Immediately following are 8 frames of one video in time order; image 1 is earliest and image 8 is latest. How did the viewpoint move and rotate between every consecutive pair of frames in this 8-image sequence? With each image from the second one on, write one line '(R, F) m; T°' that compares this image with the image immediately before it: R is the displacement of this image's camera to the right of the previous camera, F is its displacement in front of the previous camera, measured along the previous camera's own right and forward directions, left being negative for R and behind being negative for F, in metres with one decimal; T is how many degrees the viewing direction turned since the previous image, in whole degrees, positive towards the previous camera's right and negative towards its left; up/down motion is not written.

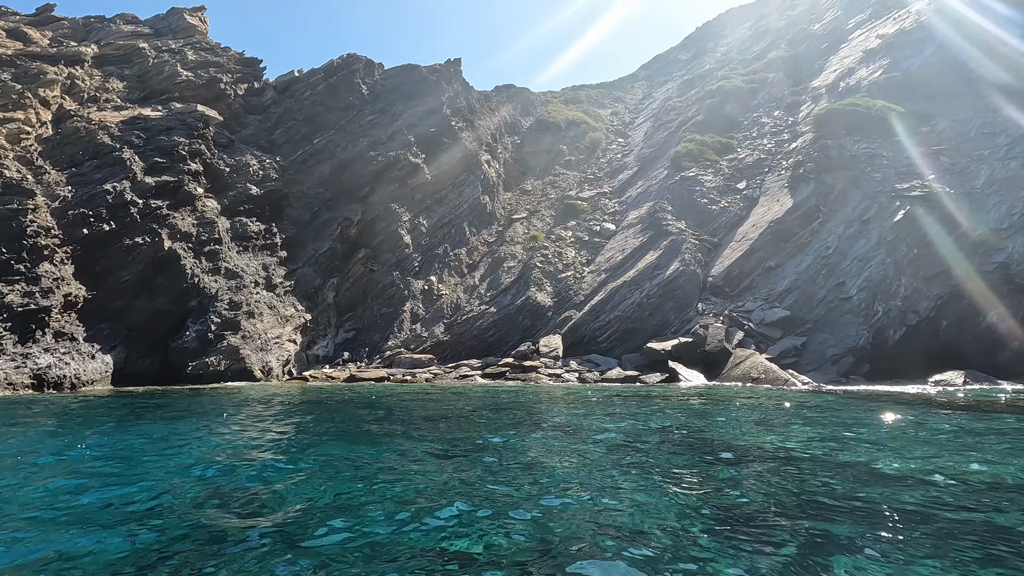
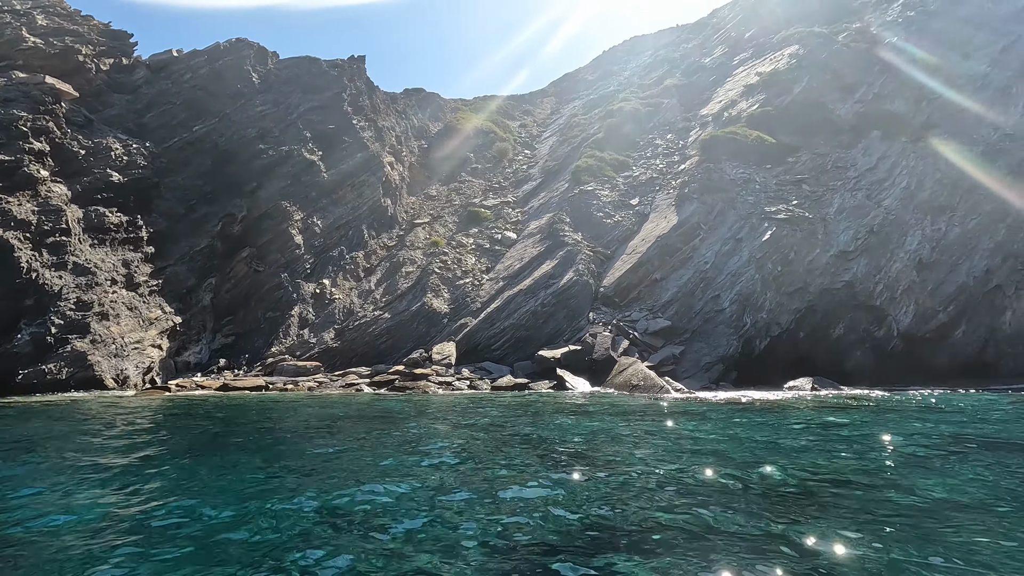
(+0.6, +0.2) m; +10°
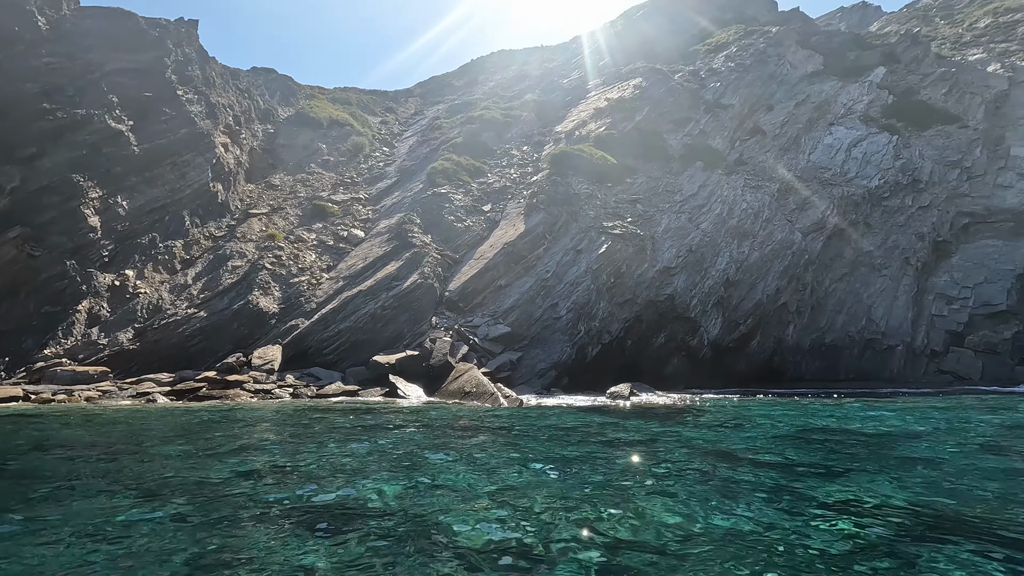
(+0.9, +0.5) m; +15°
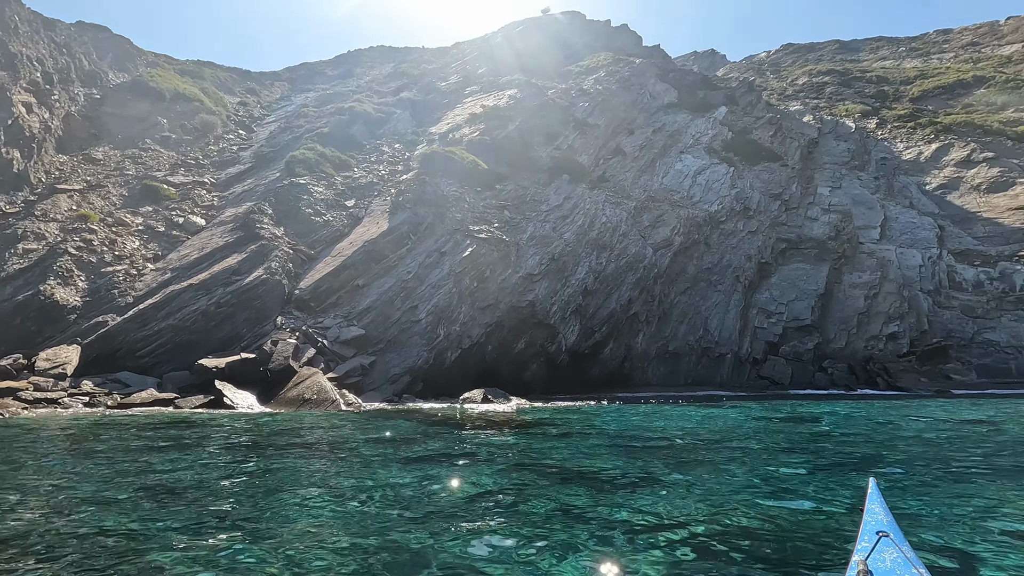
(+0.6, +0.6) m; +13°
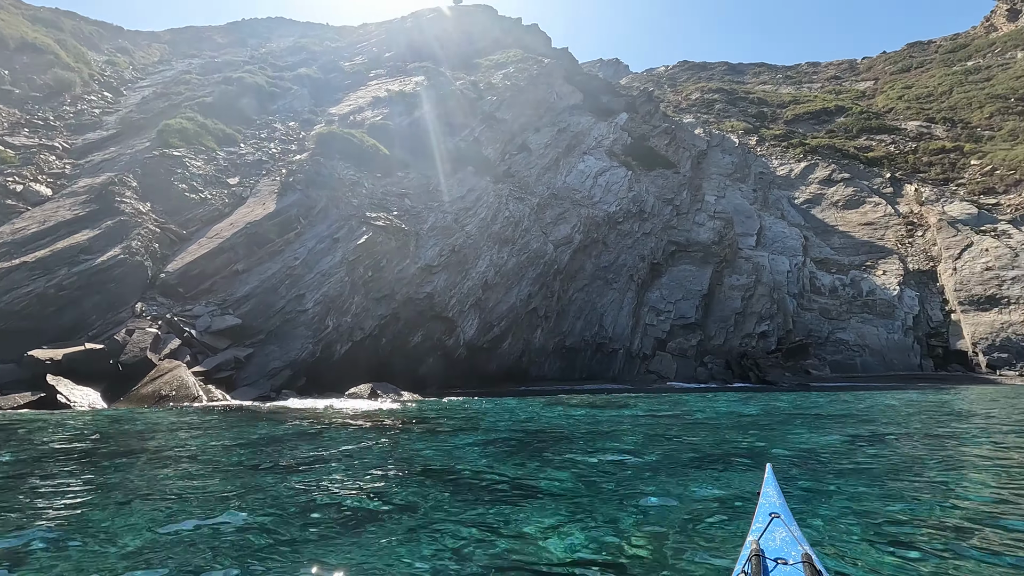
(+0.3, +0.5) m; +10°
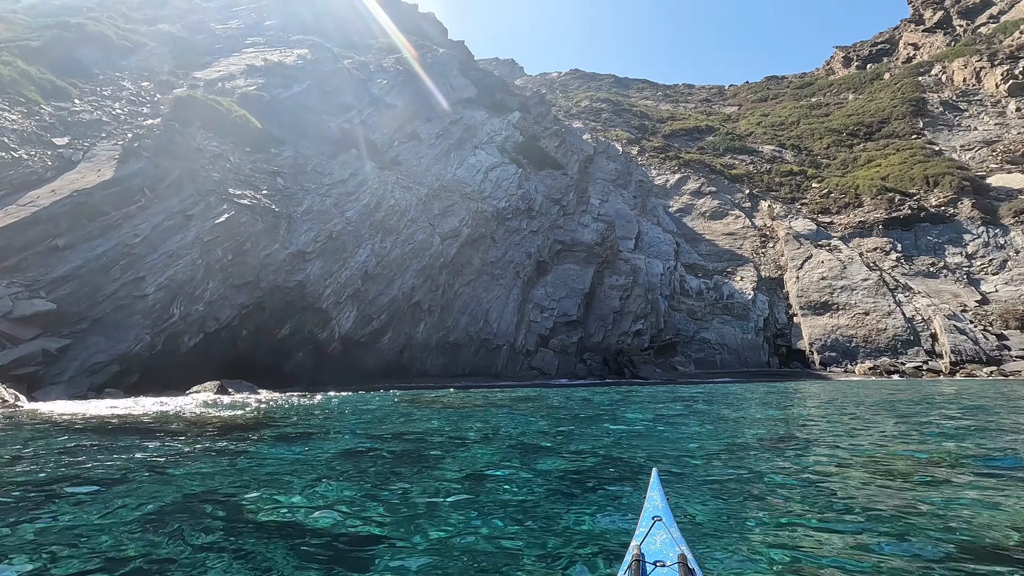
(+0.3, +0.7) m; +12°
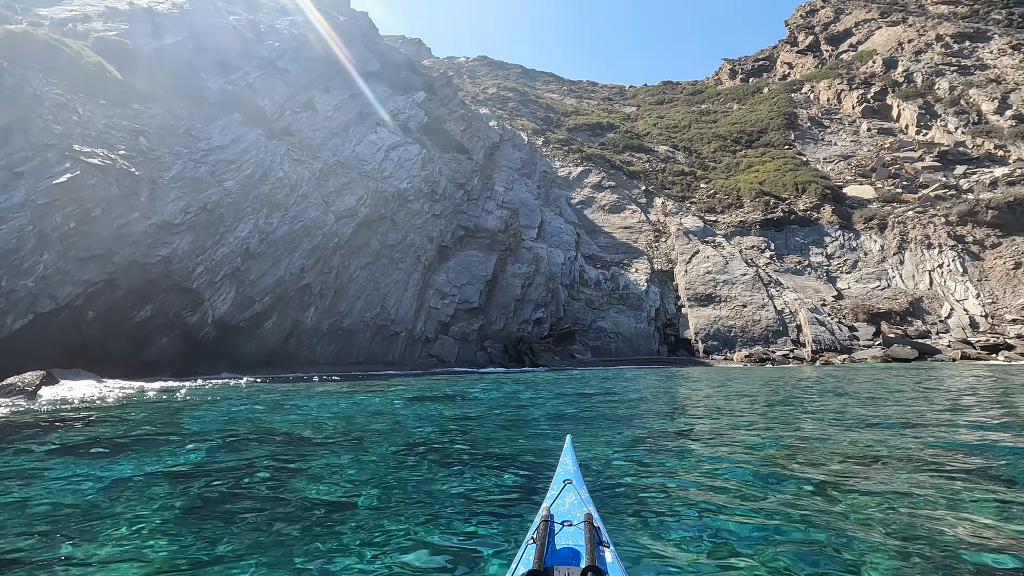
(+0.1, +0.8) m; +10°
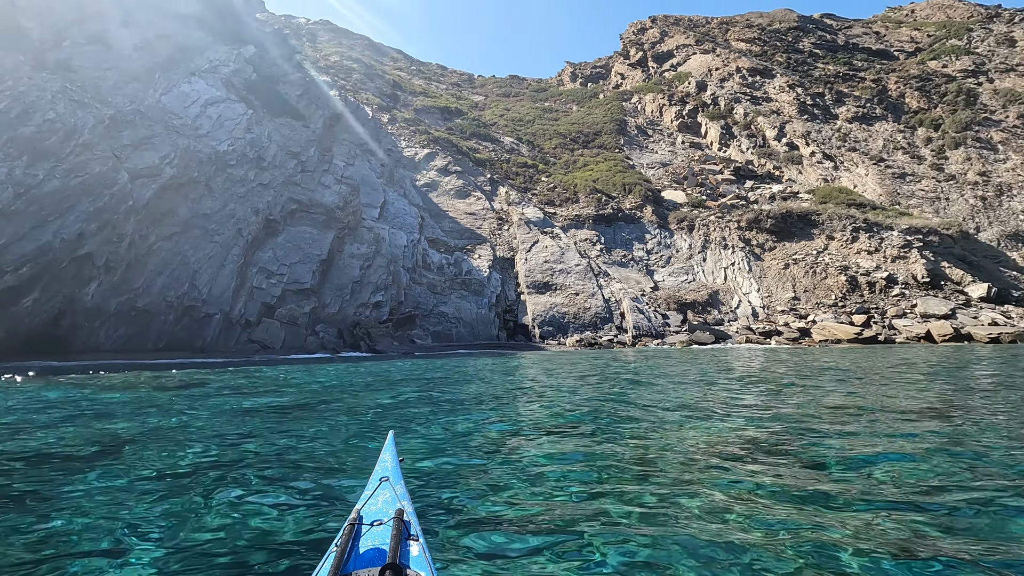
(+0.1, +0.7) m; +17°
